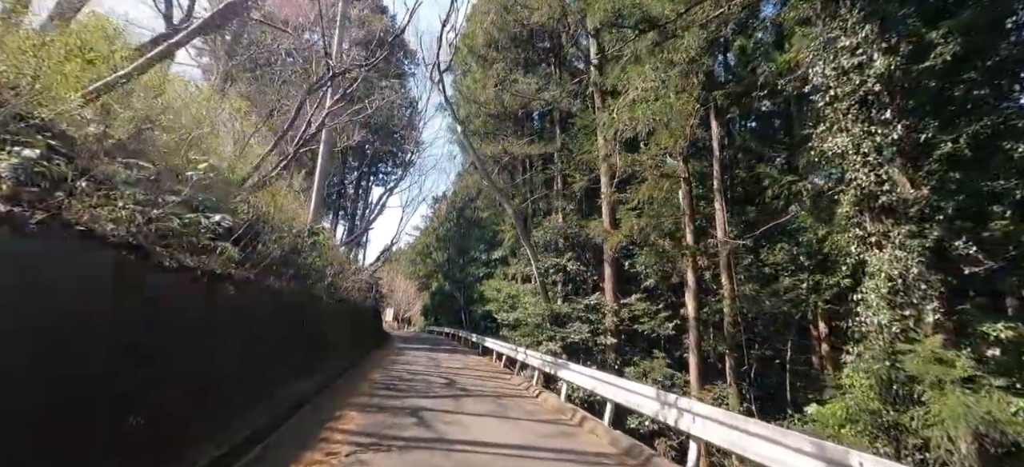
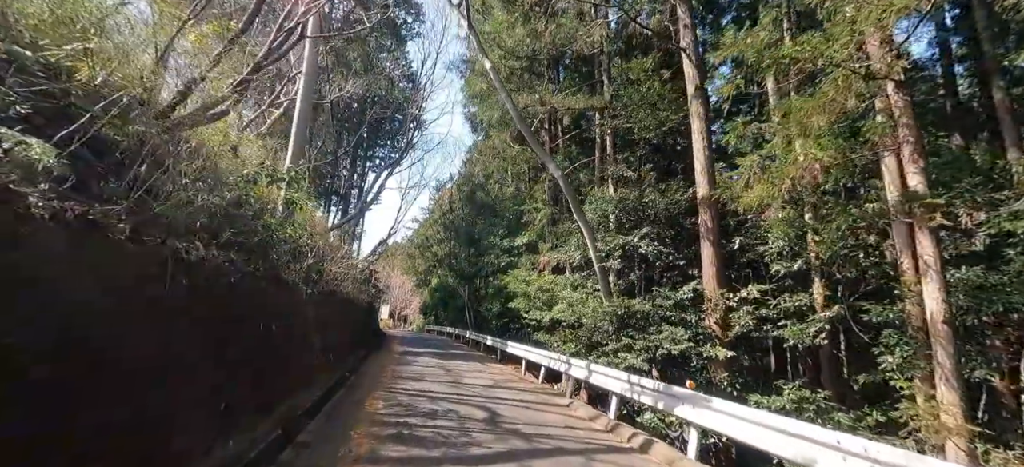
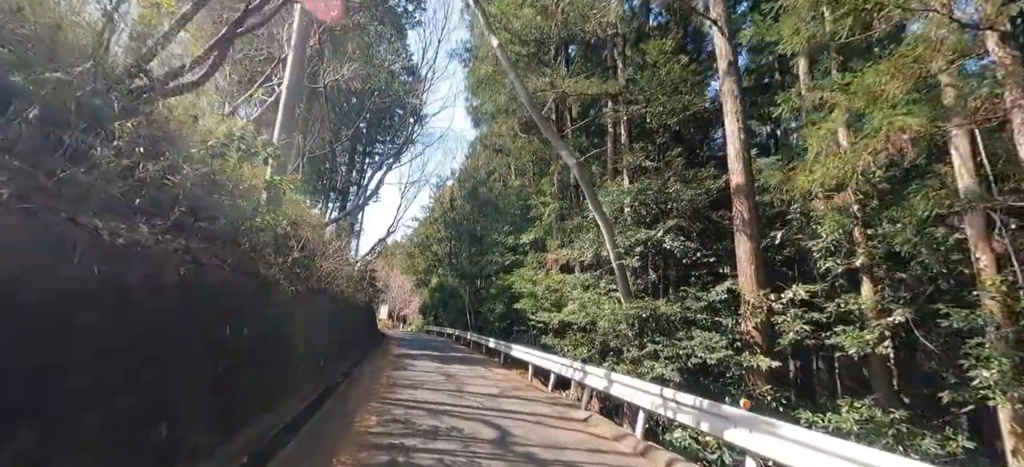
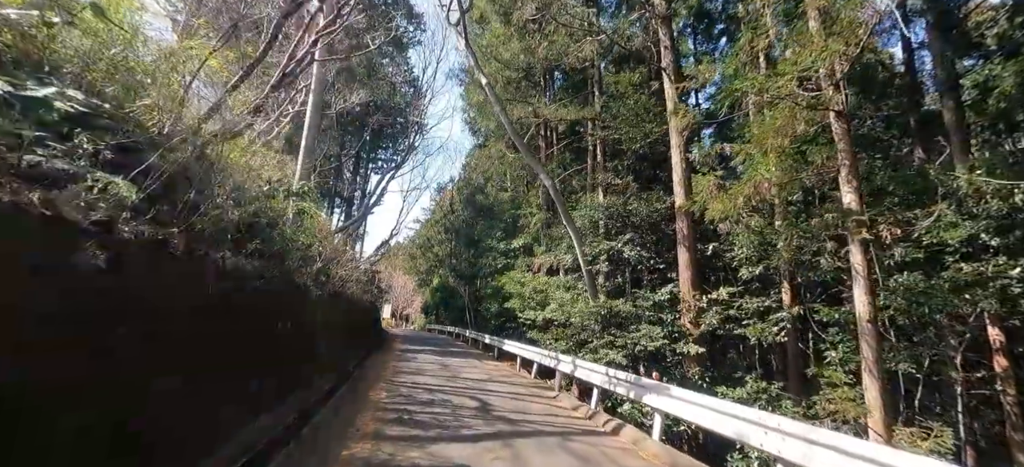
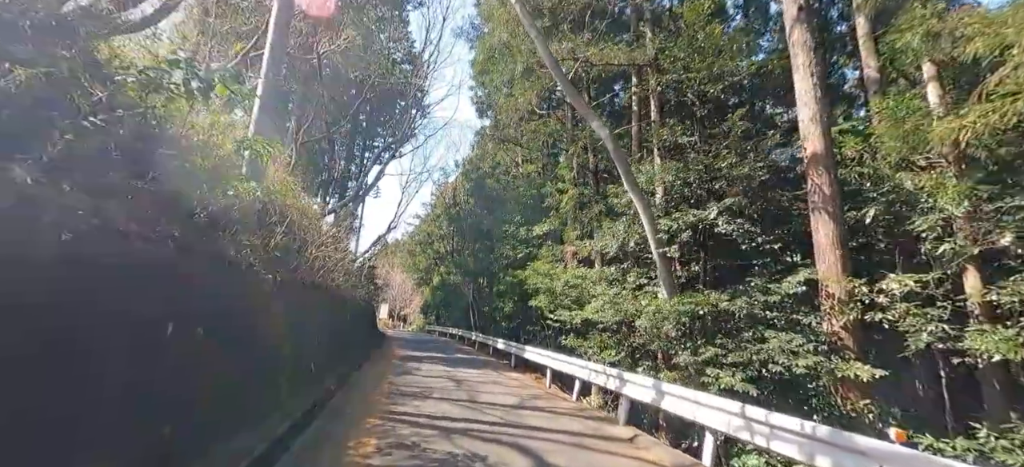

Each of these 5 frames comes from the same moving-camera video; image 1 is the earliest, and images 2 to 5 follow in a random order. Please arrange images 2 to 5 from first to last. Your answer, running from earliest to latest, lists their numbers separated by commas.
4, 2, 3, 5
